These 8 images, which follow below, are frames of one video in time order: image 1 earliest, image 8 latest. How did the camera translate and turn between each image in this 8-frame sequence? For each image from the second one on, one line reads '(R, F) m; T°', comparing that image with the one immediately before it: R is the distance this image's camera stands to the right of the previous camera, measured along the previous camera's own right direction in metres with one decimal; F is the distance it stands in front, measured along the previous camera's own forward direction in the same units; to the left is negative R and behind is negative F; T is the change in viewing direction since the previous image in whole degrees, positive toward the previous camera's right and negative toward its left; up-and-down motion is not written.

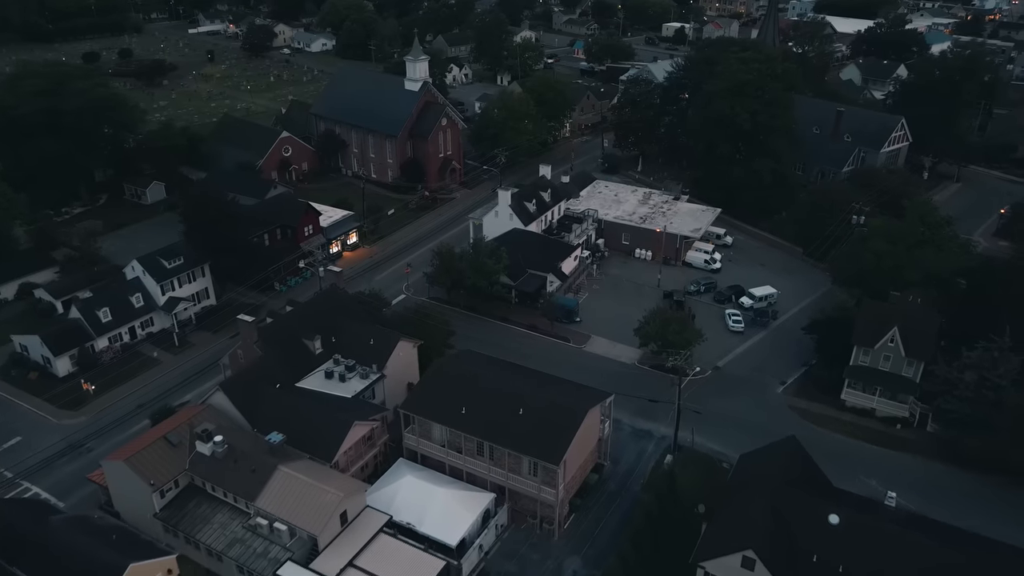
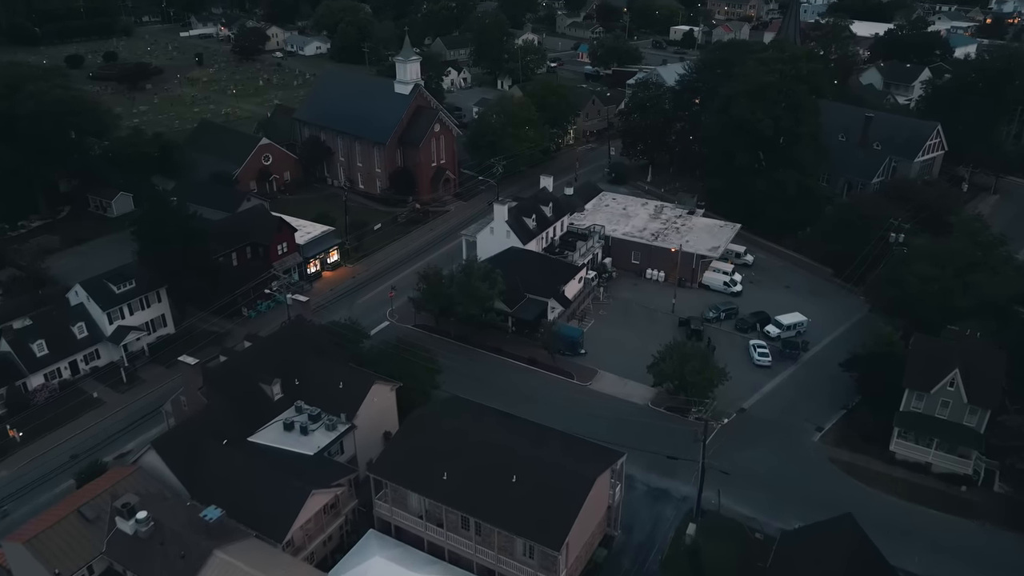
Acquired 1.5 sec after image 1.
(+0.4, +5.2) m; 0°
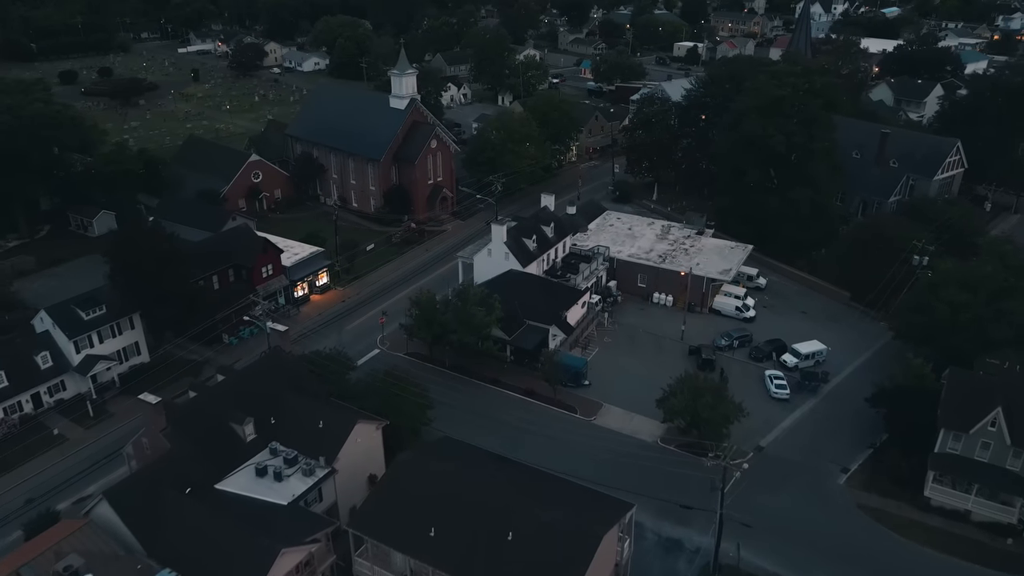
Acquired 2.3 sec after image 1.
(+0.2, +2.6) m; 0°
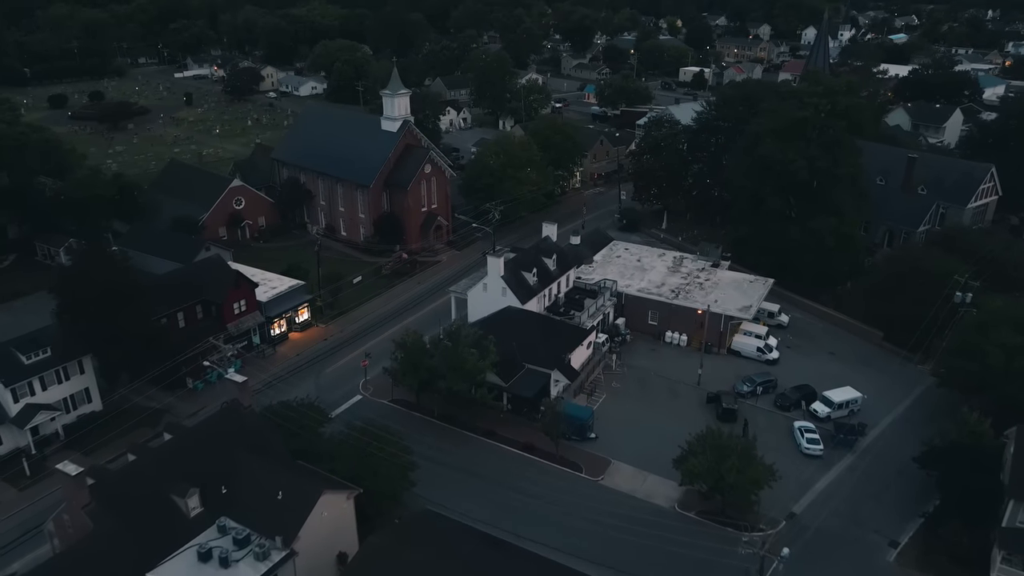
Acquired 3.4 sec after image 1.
(+0.3, +4.0) m; 0°
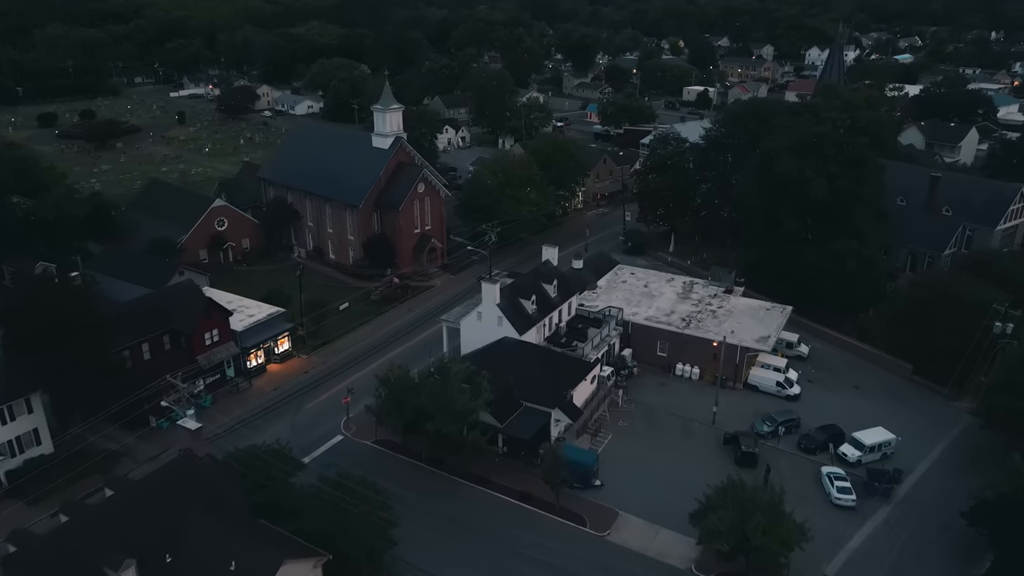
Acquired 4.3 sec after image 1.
(+0.2, +3.1) m; 0°
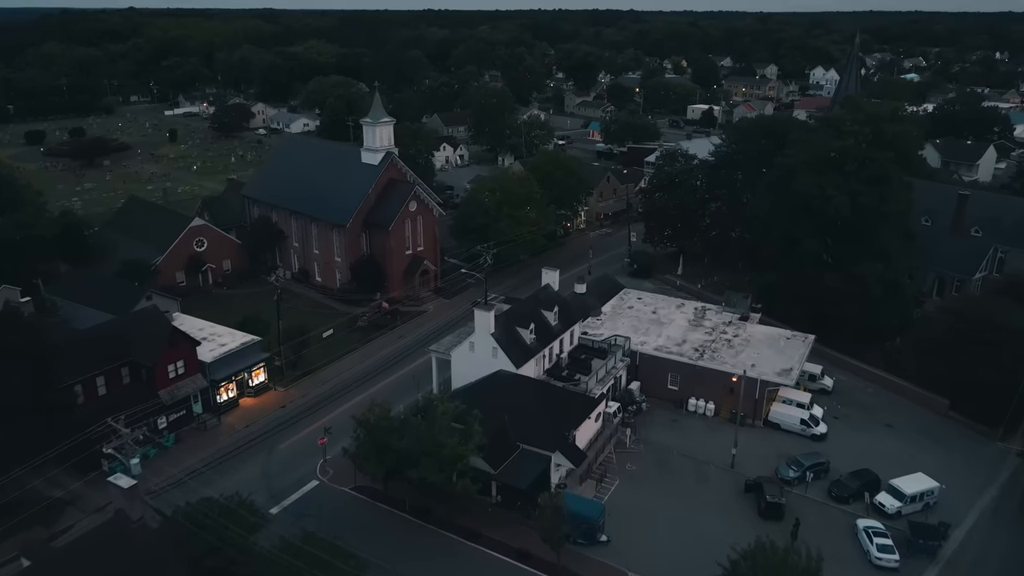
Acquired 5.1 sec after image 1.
(+0.2, +3.2) m; 0°
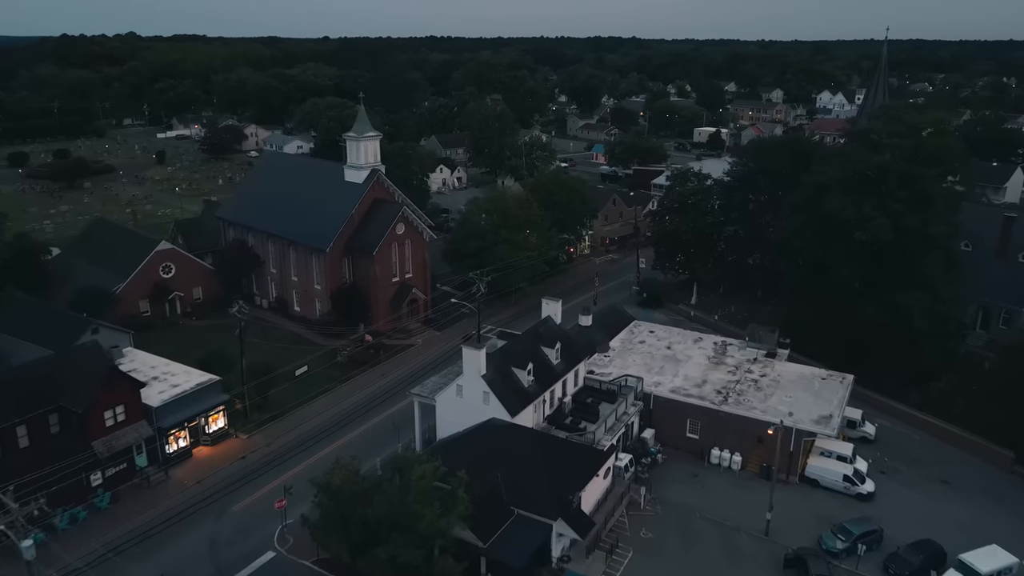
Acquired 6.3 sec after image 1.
(+0.3, +4.3) m; 0°
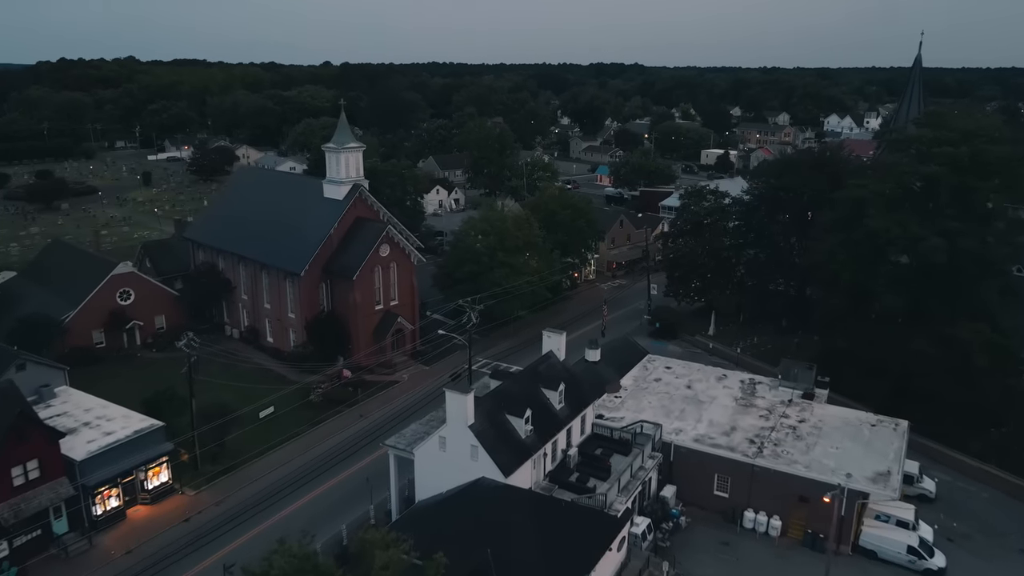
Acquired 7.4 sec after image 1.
(+0.3, +4.5) m; 0°
